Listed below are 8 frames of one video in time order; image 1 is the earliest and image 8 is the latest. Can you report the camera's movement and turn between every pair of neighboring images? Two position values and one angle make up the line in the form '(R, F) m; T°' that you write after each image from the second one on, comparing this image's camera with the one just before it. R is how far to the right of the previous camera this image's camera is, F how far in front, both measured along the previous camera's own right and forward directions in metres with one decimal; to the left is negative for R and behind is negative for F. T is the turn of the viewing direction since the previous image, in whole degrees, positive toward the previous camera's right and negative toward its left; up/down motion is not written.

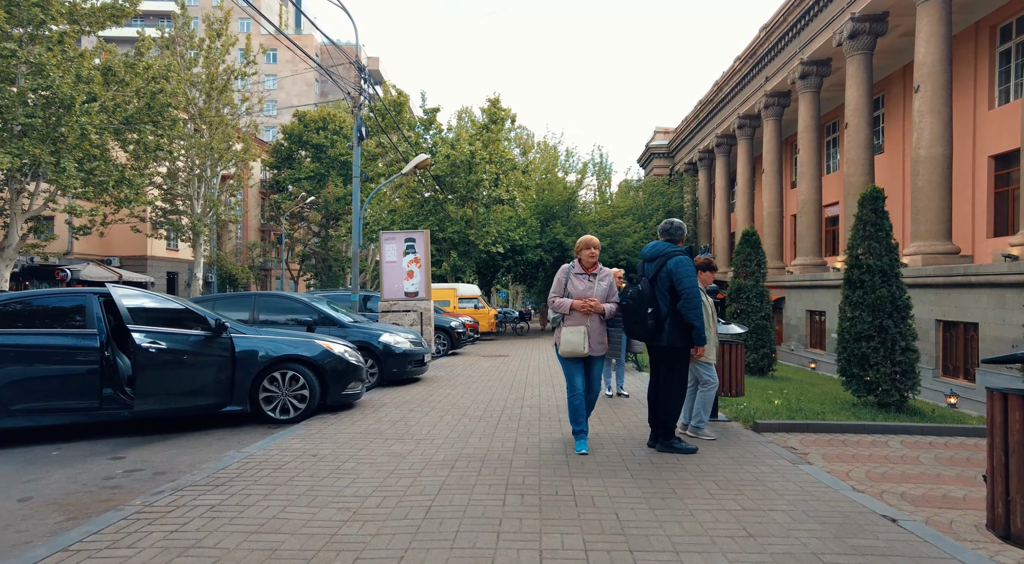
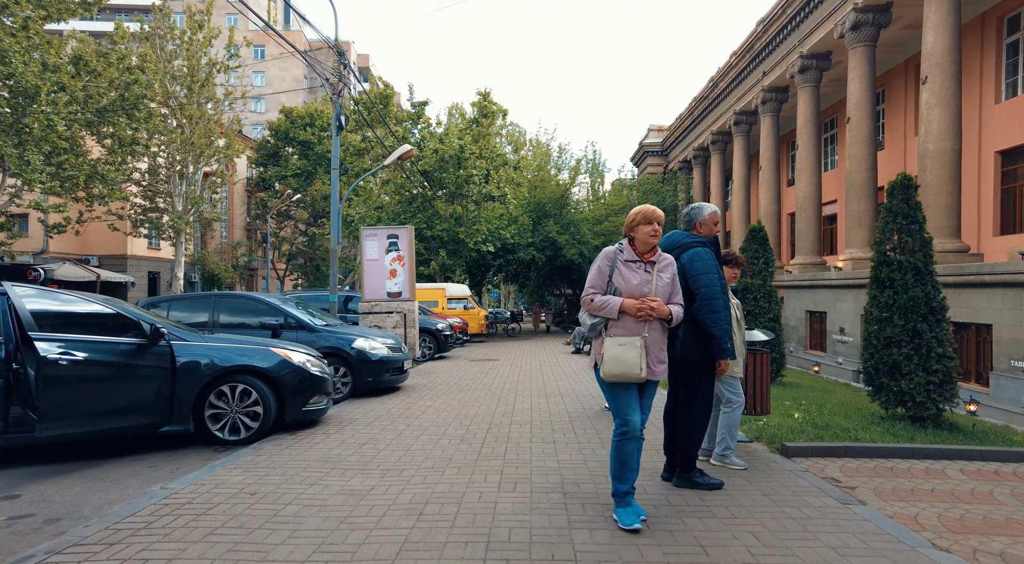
(+0.1, +0.9) m; +1°
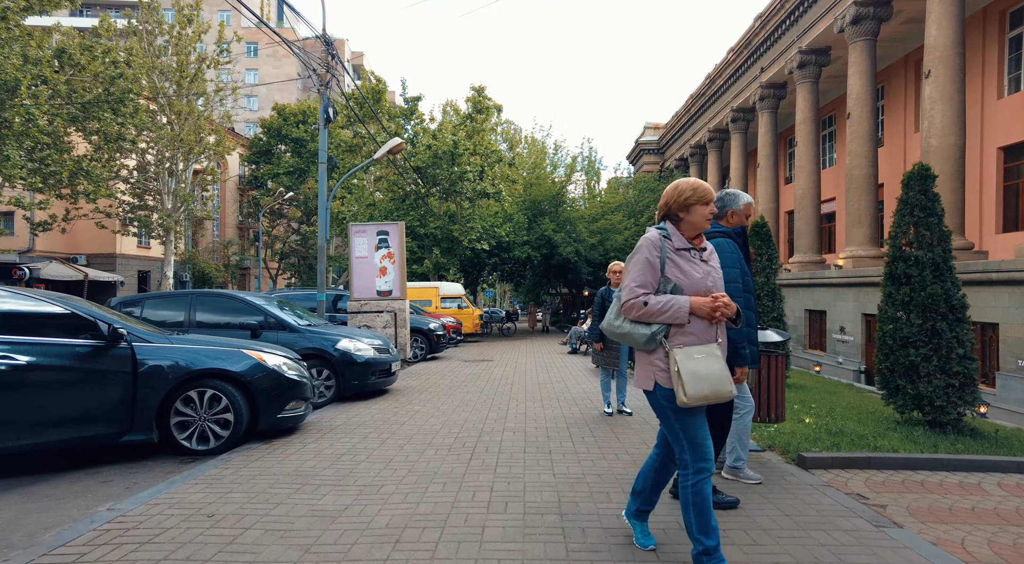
(0.0, +0.5) m; 0°
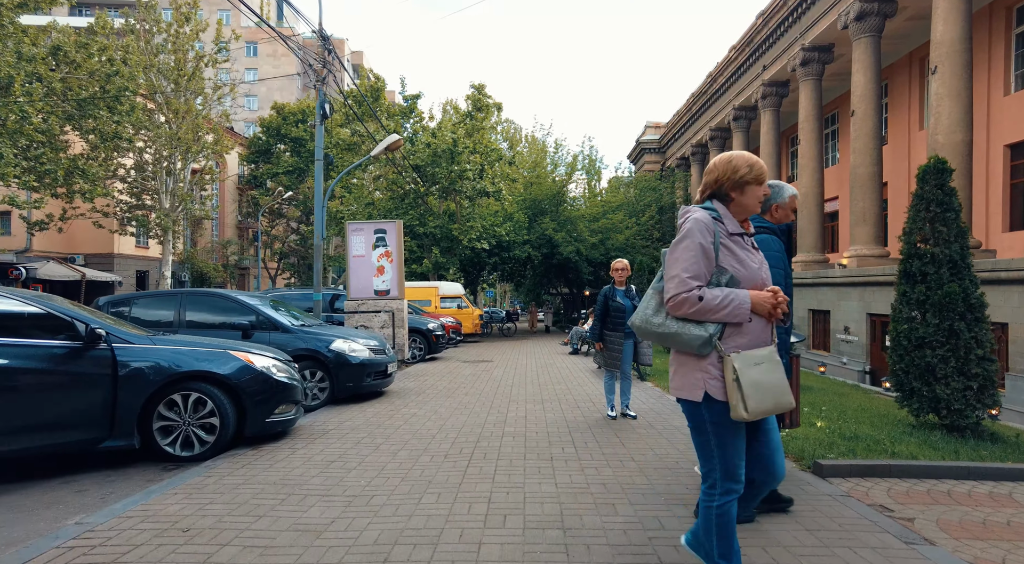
(0.0, +0.3) m; 0°
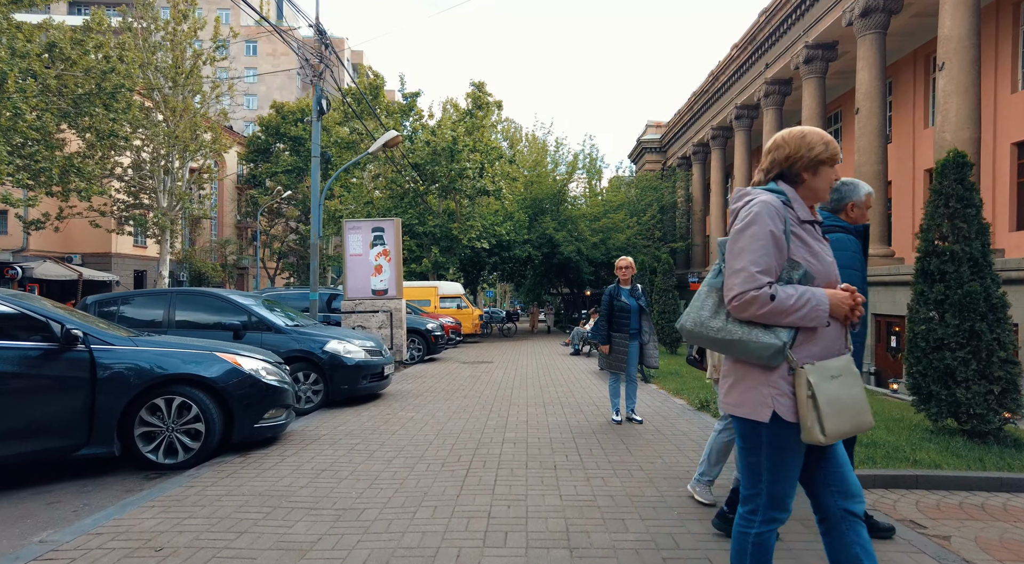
(0.0, +0.3) m; 0°
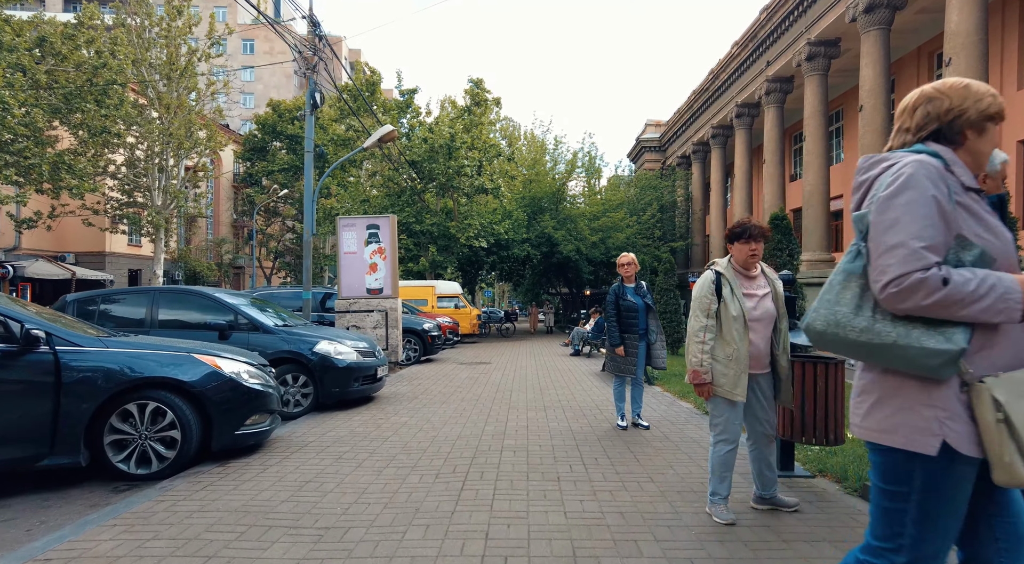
(0.0, +0.4) m; 0°
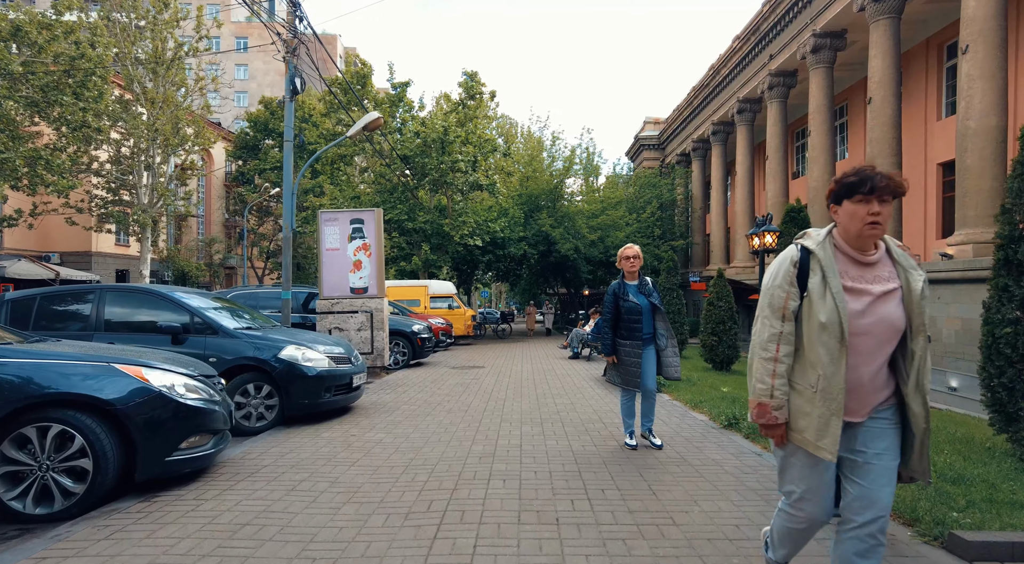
(+0.1, +0.9) m; 0°
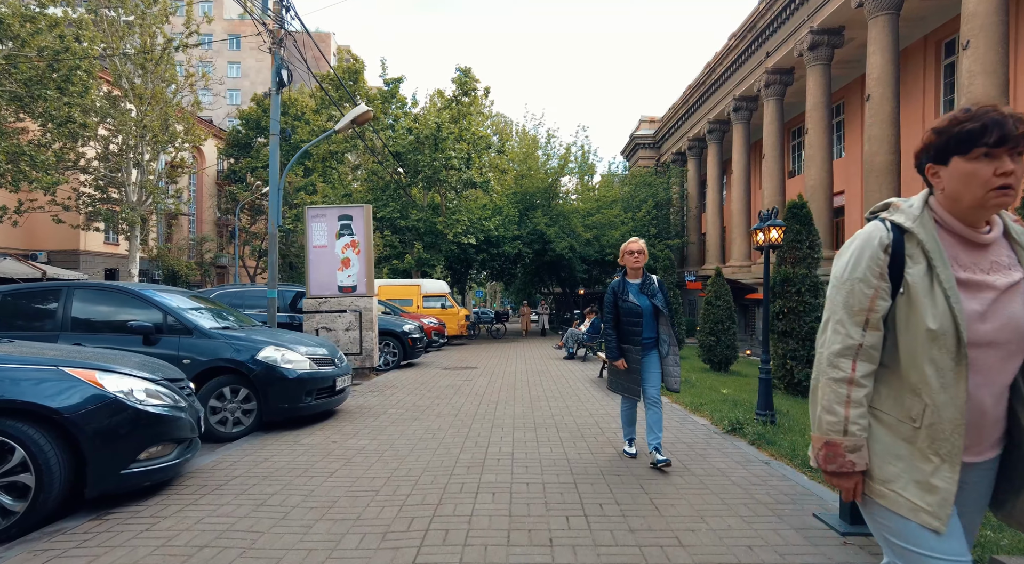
(0.0, +0.3) m; 0°
